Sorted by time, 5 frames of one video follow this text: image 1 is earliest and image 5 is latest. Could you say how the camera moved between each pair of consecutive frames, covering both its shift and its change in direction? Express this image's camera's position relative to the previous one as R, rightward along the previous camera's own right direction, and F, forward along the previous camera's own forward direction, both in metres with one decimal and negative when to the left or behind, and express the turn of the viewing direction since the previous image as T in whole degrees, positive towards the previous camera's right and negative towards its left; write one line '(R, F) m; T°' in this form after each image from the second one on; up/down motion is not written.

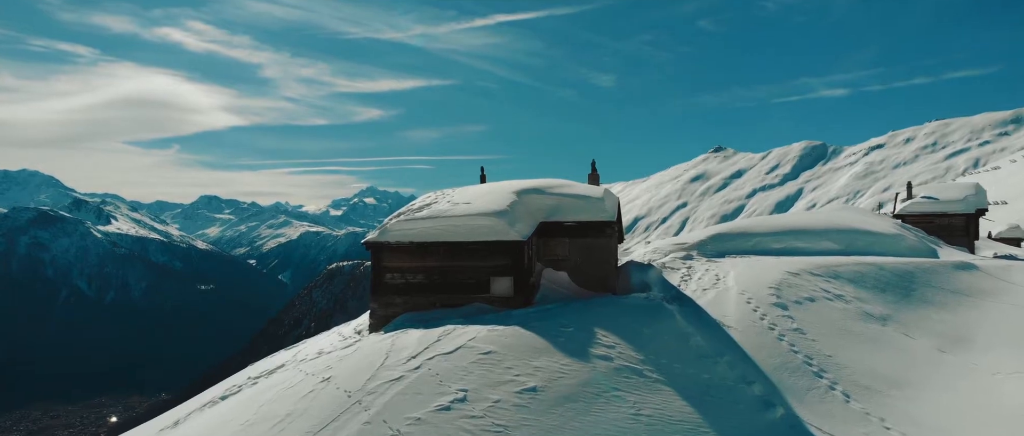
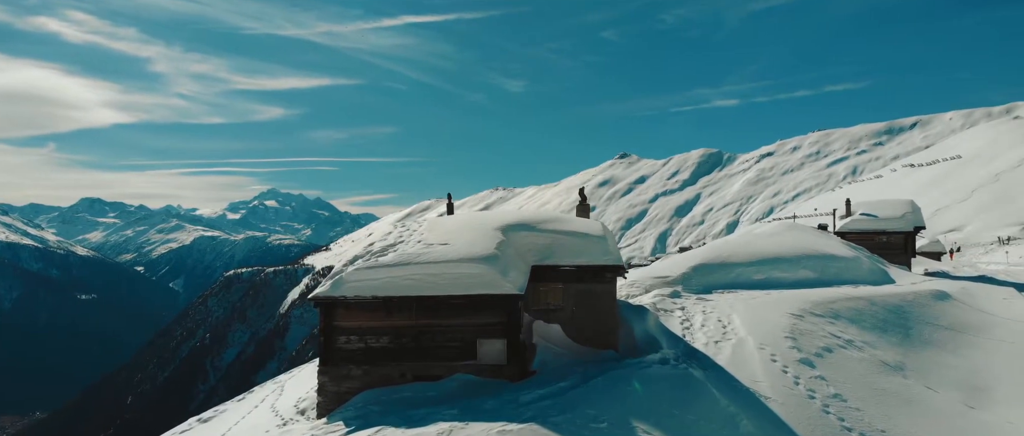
(-1.9, +4.1) m; +8°
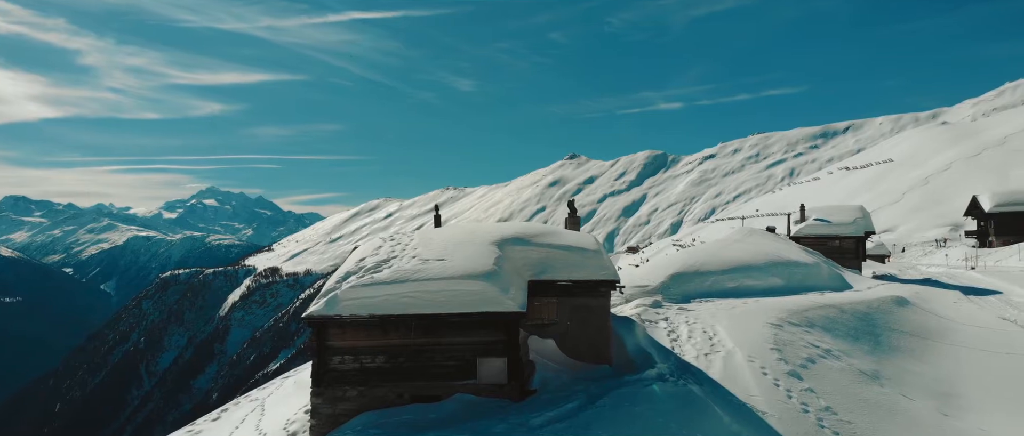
(-1.2, +0.3) m; +4°
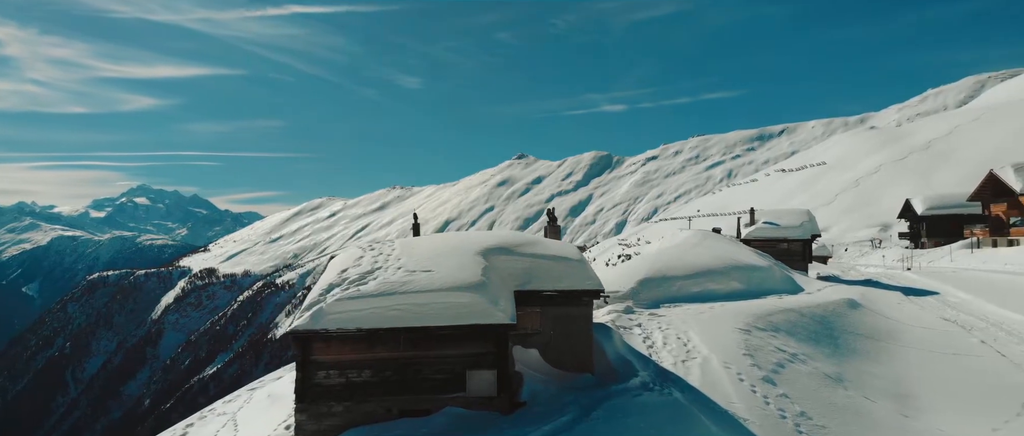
(-1.0, +0.1) m; +5°
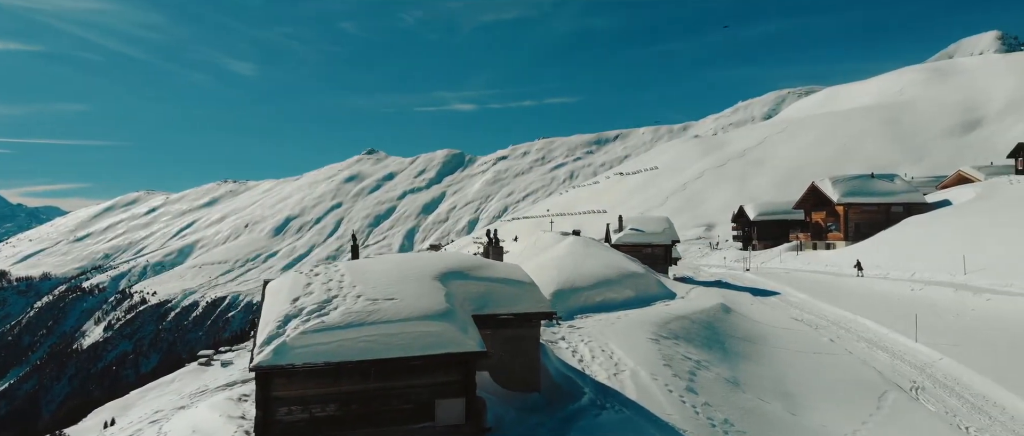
(-2.7, +0.1) m; +13°
